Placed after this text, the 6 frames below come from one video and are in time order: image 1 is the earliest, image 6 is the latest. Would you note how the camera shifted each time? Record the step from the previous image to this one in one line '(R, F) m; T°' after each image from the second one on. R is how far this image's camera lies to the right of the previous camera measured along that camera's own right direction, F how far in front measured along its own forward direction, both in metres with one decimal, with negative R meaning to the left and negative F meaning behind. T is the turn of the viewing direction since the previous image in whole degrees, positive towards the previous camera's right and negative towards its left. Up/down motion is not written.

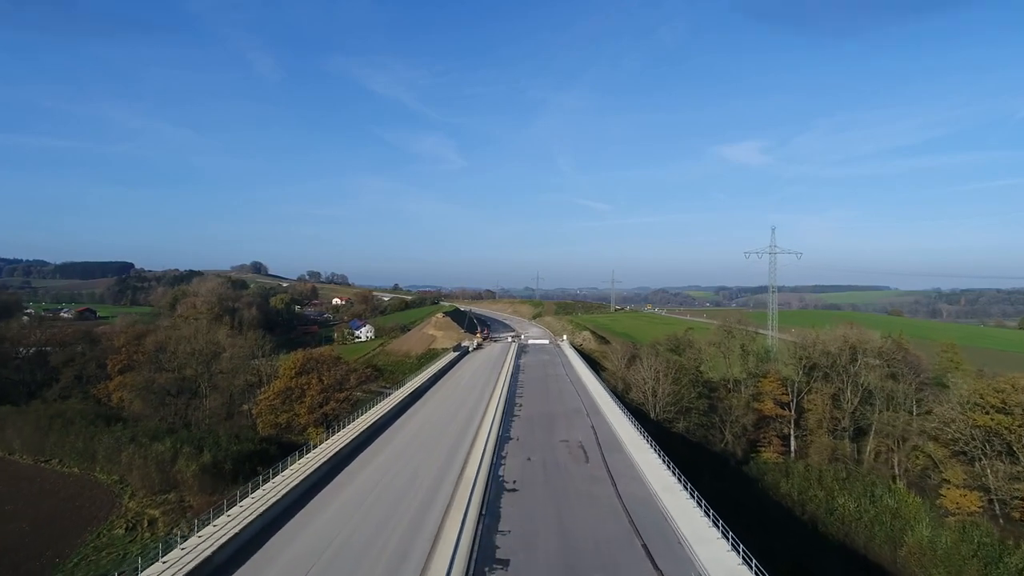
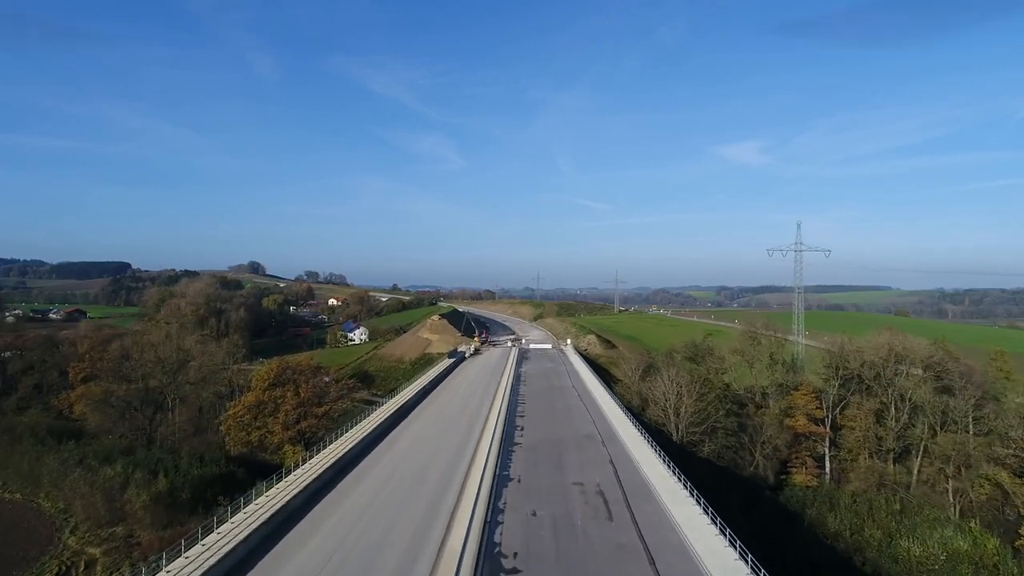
(0.0, +2.8) m; 0°
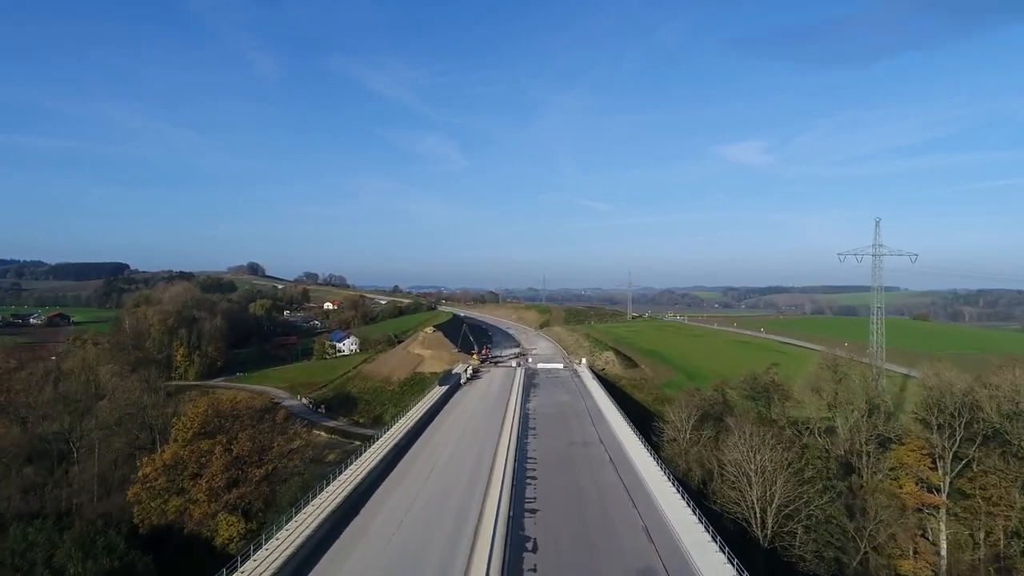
(-0.1, +5.8) m; 0°
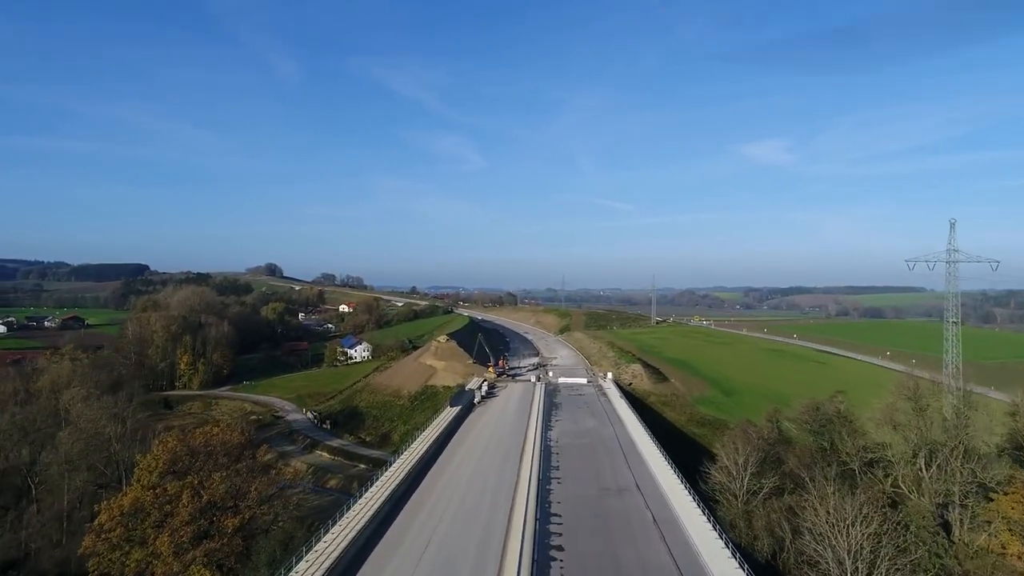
(-0.1, +2.7) m; -2°
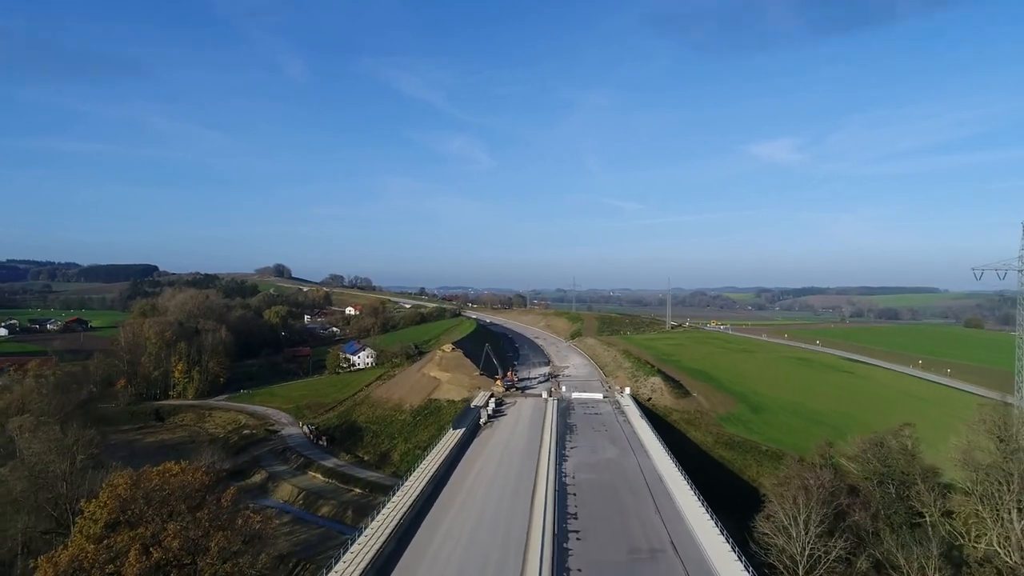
(0.0, +2.3) m; -1°
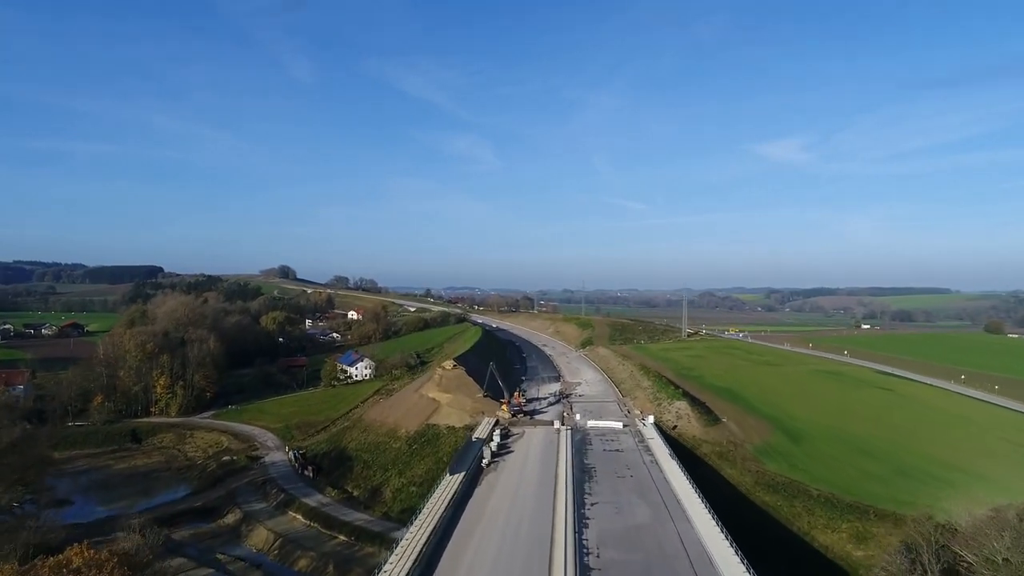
(0.0, +3.3) m; -1°
